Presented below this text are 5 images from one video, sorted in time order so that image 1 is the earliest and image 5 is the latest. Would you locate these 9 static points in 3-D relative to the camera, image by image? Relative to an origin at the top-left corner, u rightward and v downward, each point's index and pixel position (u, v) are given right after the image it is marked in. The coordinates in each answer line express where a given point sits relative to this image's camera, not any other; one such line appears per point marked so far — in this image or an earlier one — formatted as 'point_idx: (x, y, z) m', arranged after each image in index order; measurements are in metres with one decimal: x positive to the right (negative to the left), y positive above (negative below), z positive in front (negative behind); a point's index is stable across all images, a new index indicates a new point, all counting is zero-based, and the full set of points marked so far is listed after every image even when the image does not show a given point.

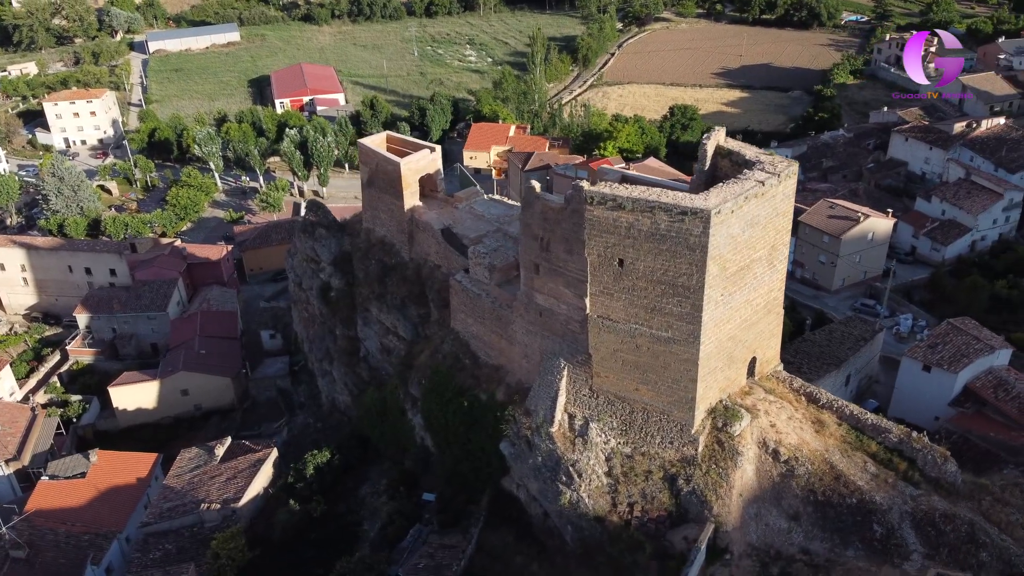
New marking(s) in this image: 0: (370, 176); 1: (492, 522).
0: (-3.3, +2.6, +19.6) m
1: (-0.4, -4.6, +16.5) m
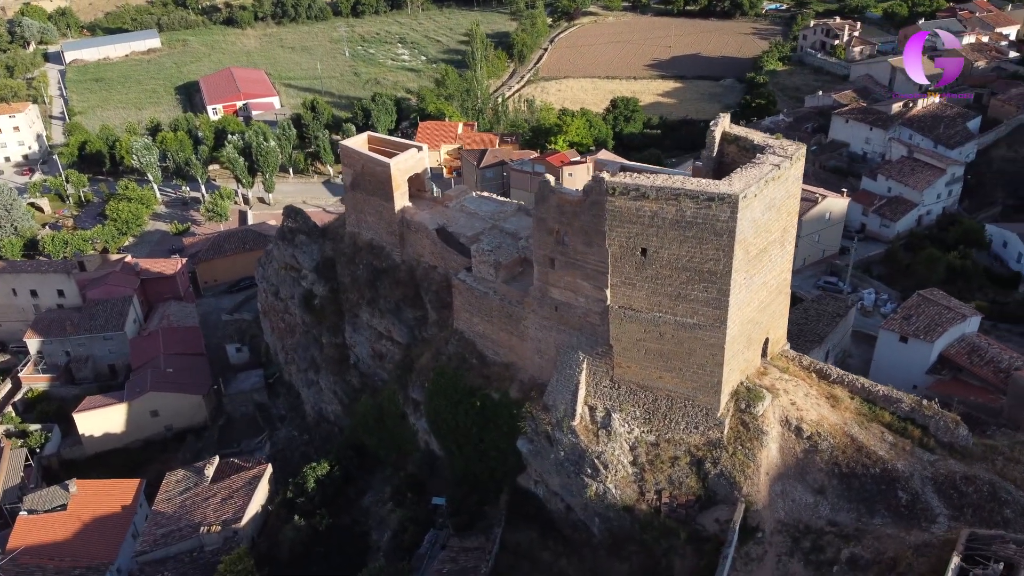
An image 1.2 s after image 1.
0: (-3.6, +2.5, +19.2) m
1: (0.0, -4.6, +16.4) m
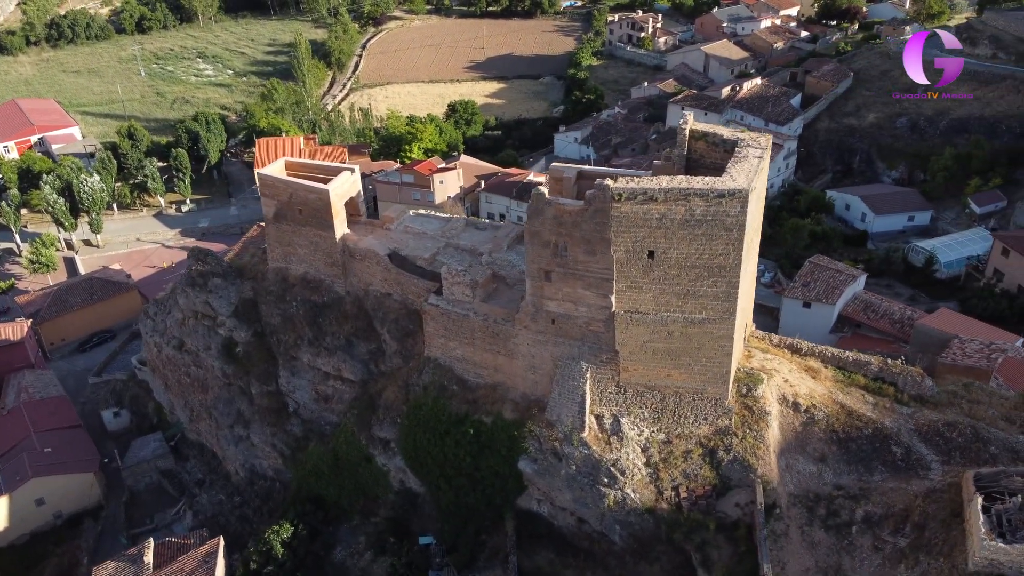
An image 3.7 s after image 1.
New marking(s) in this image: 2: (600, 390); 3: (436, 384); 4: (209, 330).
0: (-4.9, +1.6, +17.6) m
1: (+0.2, -4.9, +15.9) m
2: (+1.6, -1.8, +14.9) m
3: (-1.5, -1.9, +16.5) m
4: (-7.1, -1.0, +19.6) m
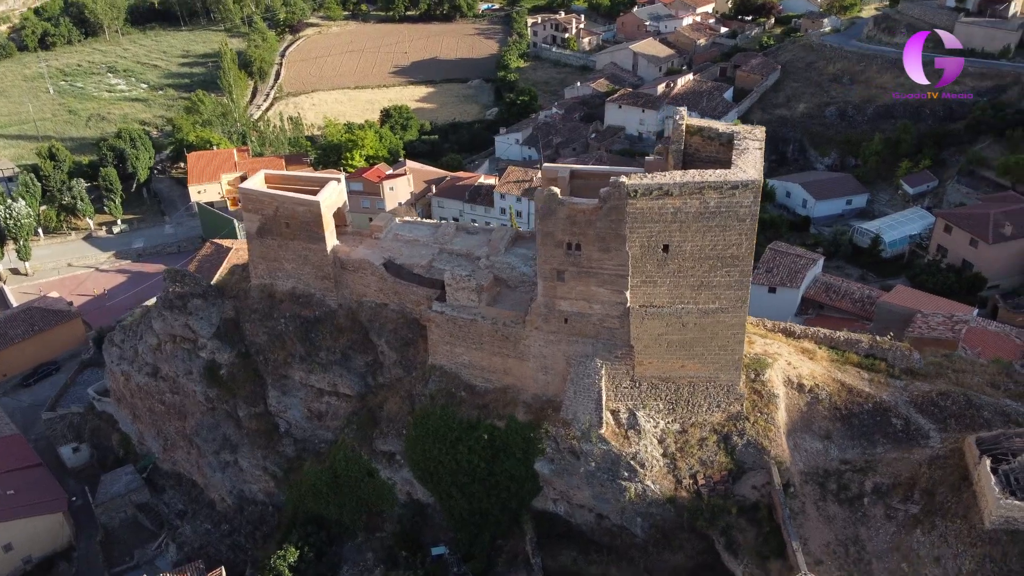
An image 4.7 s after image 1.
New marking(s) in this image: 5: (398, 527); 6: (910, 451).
0: (-5.0, +1.3, +17.1) m
1: (+0.6, -4.9, +15.9) m
2: (+1.9, -1.8, +15.1) m
3: (-1.4, -2.0, +16.3) m
4: (-7.3, -1.5, +18.8) m
5: (-2.4, -4.9, +17.2) m
6: (+7.2, -3.0, +15.1) m
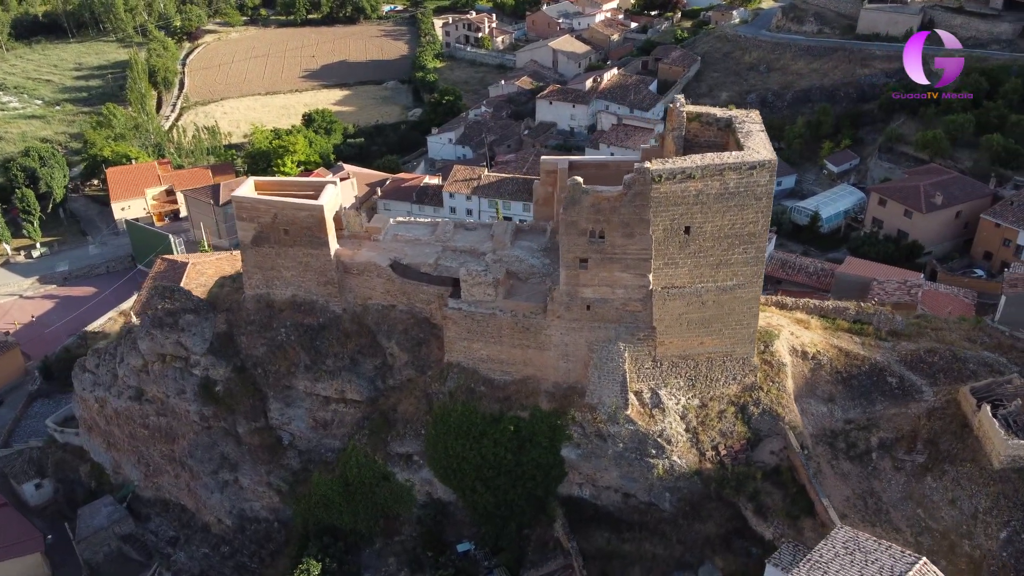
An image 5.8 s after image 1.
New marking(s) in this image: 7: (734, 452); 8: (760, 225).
0: (-4.9, +1.1, +16.7) m
1: (+1.1, -4.7, +16.2) m
2: (+2.3, -1.5, +15.5) m
3: (-1.0, -1.9, +16.3) m
4: (-7.2, -1.8, +18.1) m
5: (-1.9, -4.9, +17.2) m
6: (+7.7, -2.3, +16.3) m
7: (+4.2, -3.1, +15.7) m
8: (+4.2, +1.1, +14.2) m
